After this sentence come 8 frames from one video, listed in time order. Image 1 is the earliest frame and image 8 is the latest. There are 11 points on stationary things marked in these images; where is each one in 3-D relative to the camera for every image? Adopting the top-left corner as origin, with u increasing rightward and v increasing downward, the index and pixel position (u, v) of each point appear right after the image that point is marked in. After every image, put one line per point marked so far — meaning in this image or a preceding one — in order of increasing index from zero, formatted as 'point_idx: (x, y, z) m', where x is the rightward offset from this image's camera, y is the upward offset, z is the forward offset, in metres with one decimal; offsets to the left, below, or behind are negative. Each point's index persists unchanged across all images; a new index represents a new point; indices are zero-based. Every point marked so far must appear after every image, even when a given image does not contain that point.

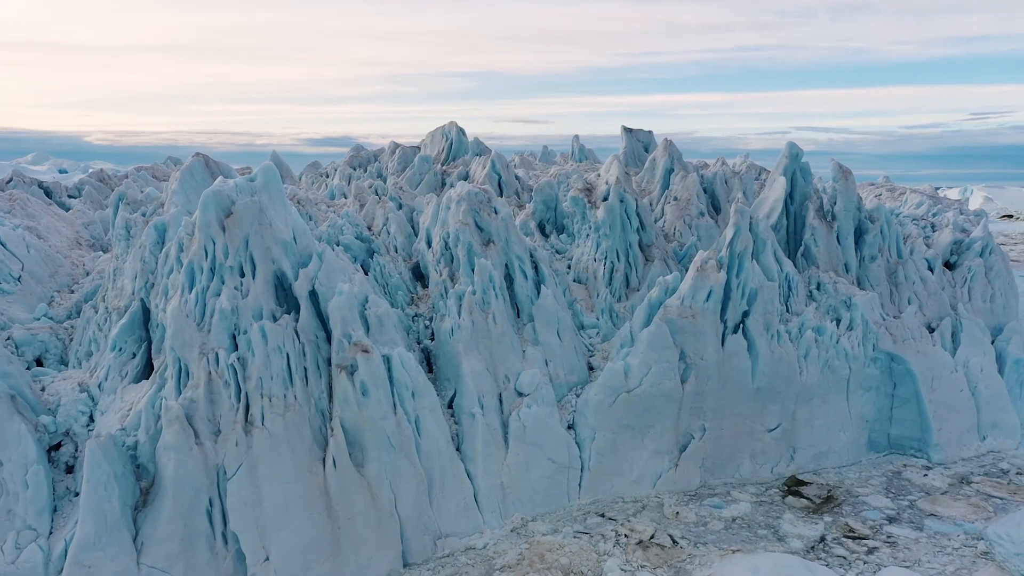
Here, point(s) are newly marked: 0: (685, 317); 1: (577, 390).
0: (+2.6, -0.4, +16.7) m
1: (+1.0, -1.6, +16.9) m
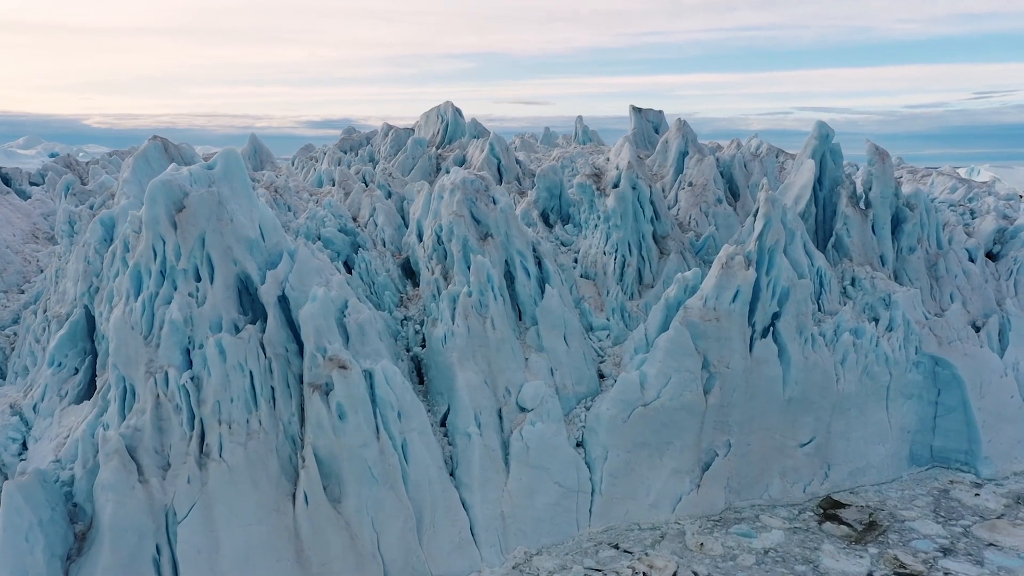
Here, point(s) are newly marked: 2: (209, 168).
0: (+2.6, -0.4, +14.7) m
1: (+1.0, -1.6, +15.0) m
2: (-3.4, +1.4, +12.4) m
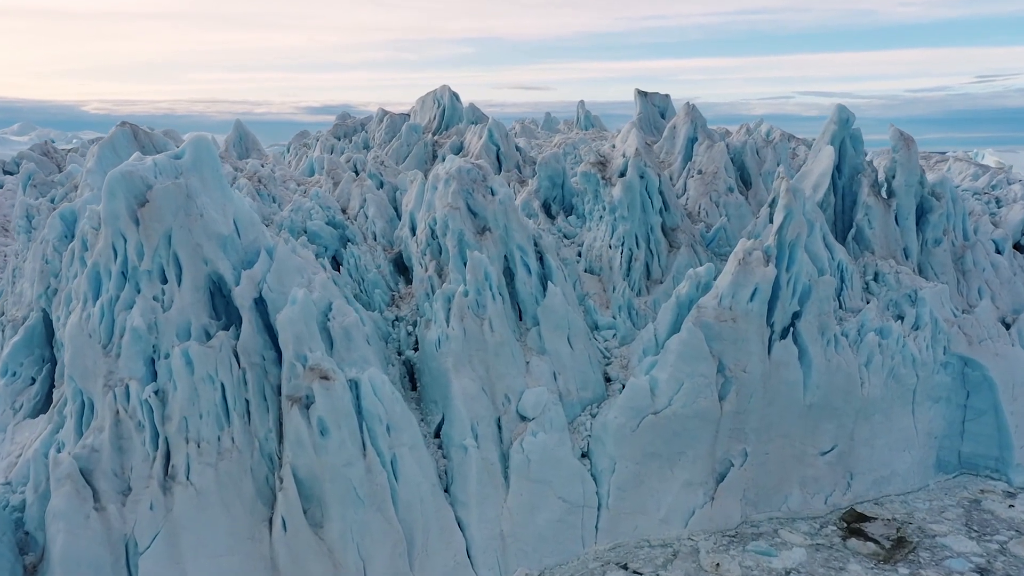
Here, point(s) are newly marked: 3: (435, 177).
0: (+2.6, -0.4, +13.6) m
1: (+1.0, -1.5, +13.9) m
2: (-3.4, +1.3, +11.3) m
3: (-1.0, +1.5, +14.9) m
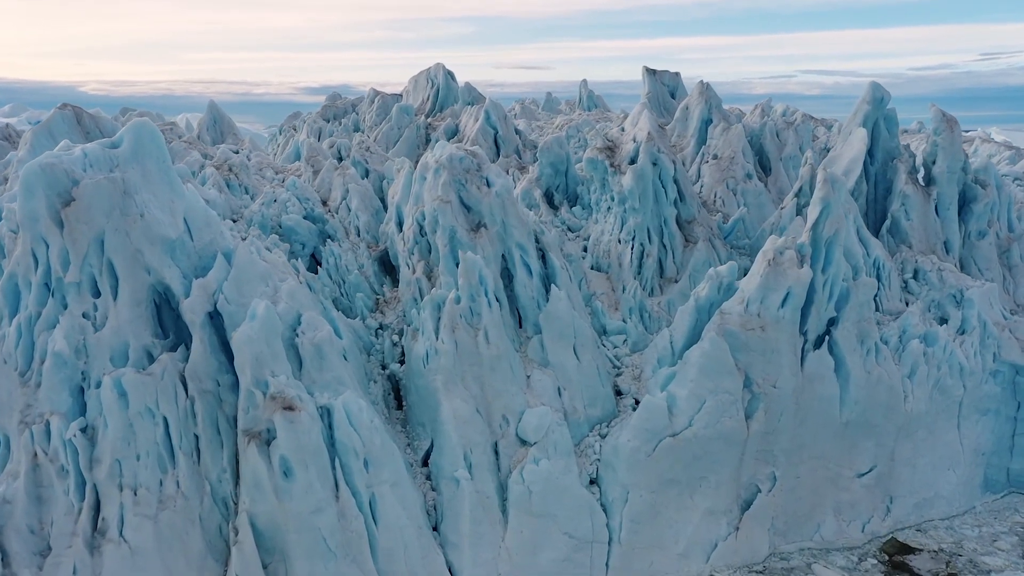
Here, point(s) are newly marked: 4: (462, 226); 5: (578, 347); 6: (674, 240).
0: (+2.6, -0.4, +12.0) m
1: (+1.0, -1.6, +12.3) m
2: (-3.4, +1.2, +9.6) m
3: (-1.1, +1.5, +13.3) m
4: (-0.6, +0.7, +12.4) m
5: (+0.8, -0.7, +12.6) m
6: (+2.3, +0.7, +15.5) m
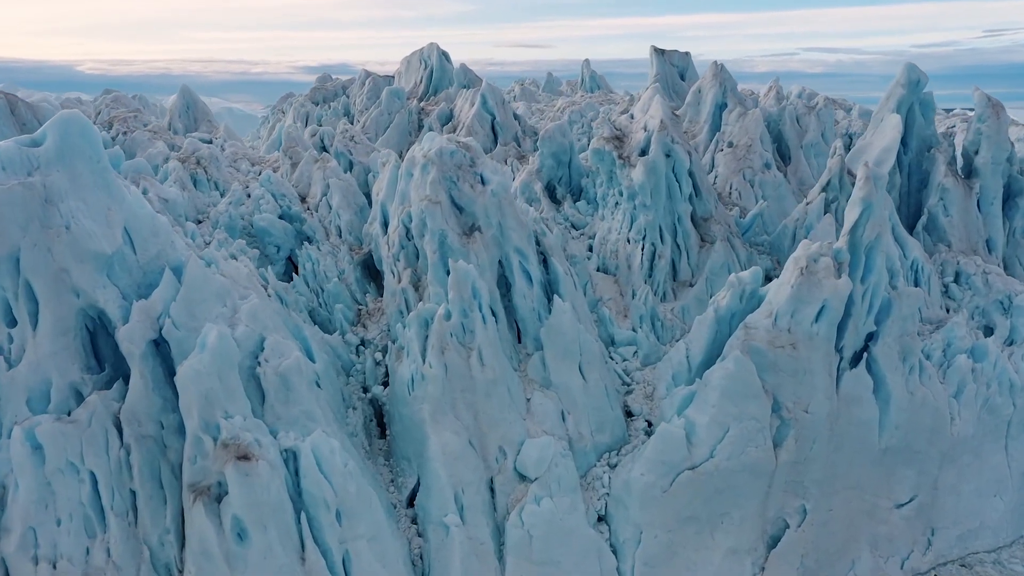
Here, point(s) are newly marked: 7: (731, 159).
0: (+2.6, -0.6, +10.6) m
1: (+1.0, -1.7, +10.9) m
2: (-3.5, +1.1, +8.1) m
3: (-1.1, +1.4, +11.8) m
4: (-0.6, +0.6, +11.0) m
5: (+0.7, -0.8, +11.2) m
6: (+2.3, +0.6, +14.1) m
7: (+3.4, +2.0, +17.2) m
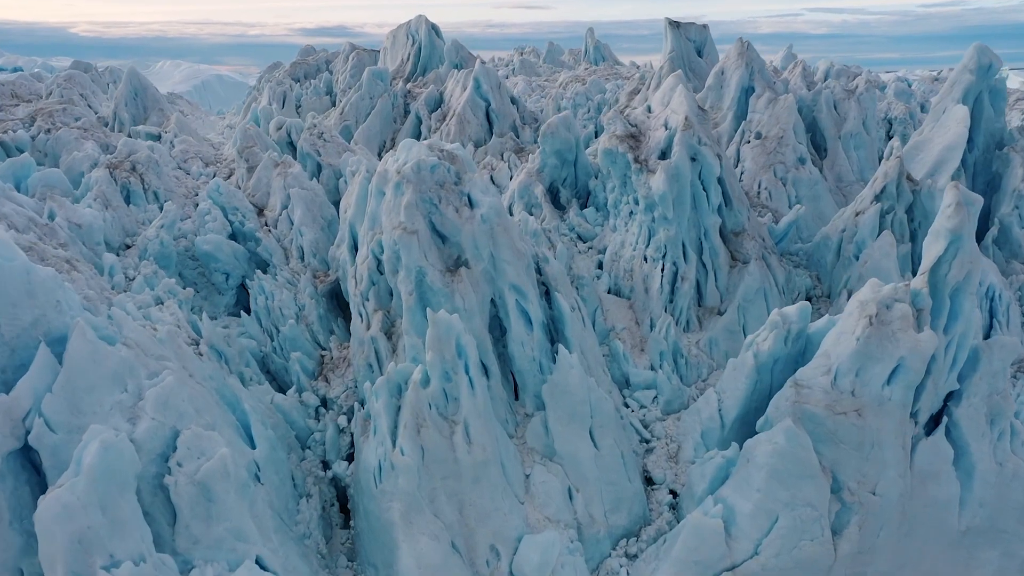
0: (+2.5, -1.0, +8.4) m
1: (+0.9, -2.1, +8.8) m
2: (-3.5, +0.6, +6.0) m
3: (-1.1, +1.0, +9.6) m
4: (-0.6, +0.2, +8.8) m
5: (+0.7, -1.2, +9.1) m
6: (+2.2, +0.3, +11.9) m
7: (+3.4, +1.8, +15.0) m
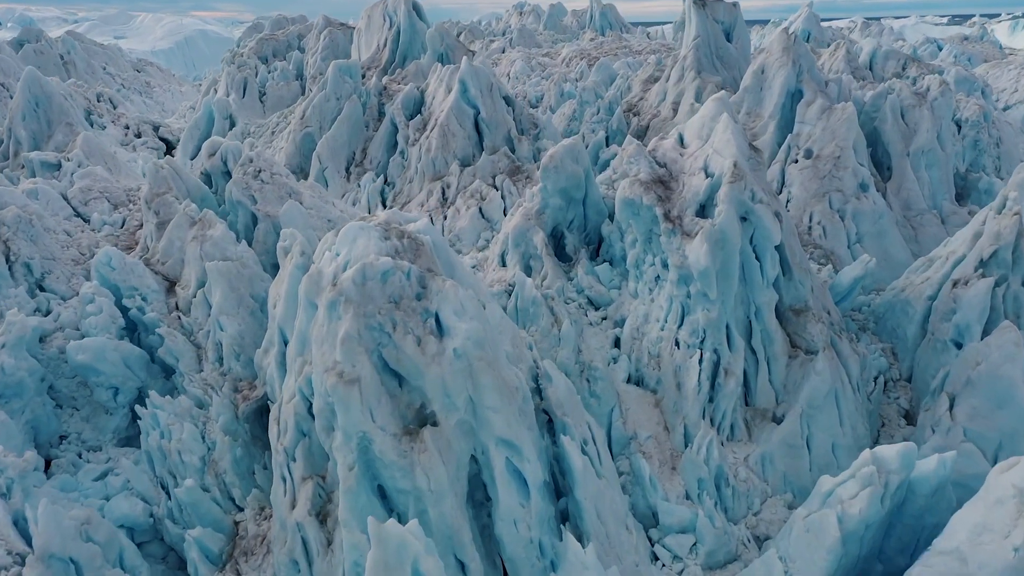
0: (+2.5, -1.9, +5.7) m
1: (+0.9, -3.0, +6.2) m
2: (-3.6, -0.5, +3.1) m
3: (-1.2, +0.1, +6.8) m
4: (-0.7, -0.7, +6.0) m
5: (+0.6, -2.1, +6.4) m
6: (+2.1, -0.4, +9.1) m
7: (+3.3, +1.2, +12.1) m
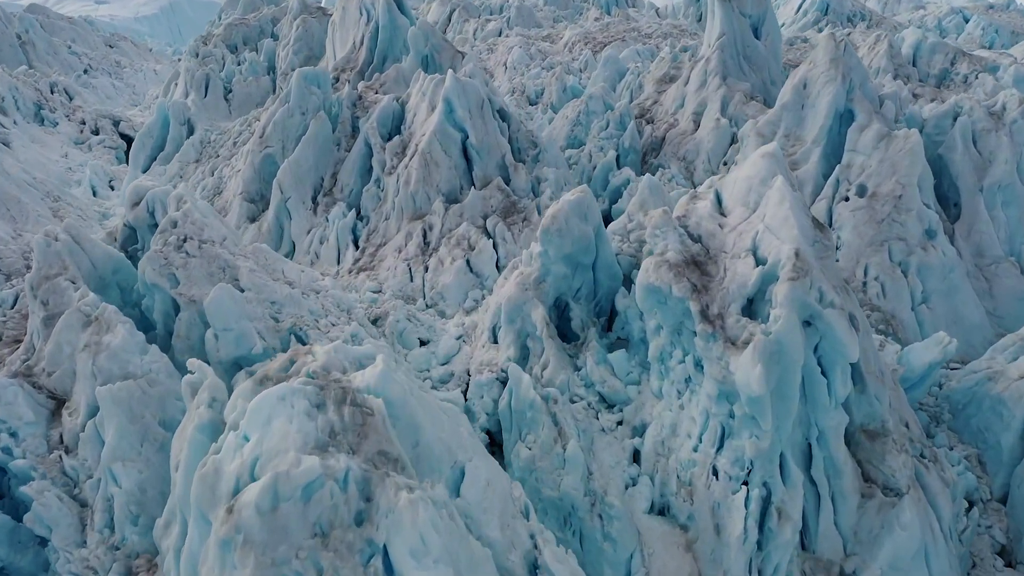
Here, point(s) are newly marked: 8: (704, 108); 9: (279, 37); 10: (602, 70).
0: (+2.4, -2.8, +3.7) m
1: (+0.8, -3.9, +4.2) m
2: (-3.7, -1.5, +1.1) m
3: (-1.3, -0.7, +4.7) m
4: (-0.8, -1.6, +4.0) m
5: (+0.6, -2.9, +4.4) m
6: (+2.1, -1.2, +7.0) m
7: (+3.3, +0.6, +10.0) m
8: (+2.4, +2.2, +13.5) m
9: (-4.2, +4.5, +19.6) m
10: (+1.4, +3.6, +17.4) m
